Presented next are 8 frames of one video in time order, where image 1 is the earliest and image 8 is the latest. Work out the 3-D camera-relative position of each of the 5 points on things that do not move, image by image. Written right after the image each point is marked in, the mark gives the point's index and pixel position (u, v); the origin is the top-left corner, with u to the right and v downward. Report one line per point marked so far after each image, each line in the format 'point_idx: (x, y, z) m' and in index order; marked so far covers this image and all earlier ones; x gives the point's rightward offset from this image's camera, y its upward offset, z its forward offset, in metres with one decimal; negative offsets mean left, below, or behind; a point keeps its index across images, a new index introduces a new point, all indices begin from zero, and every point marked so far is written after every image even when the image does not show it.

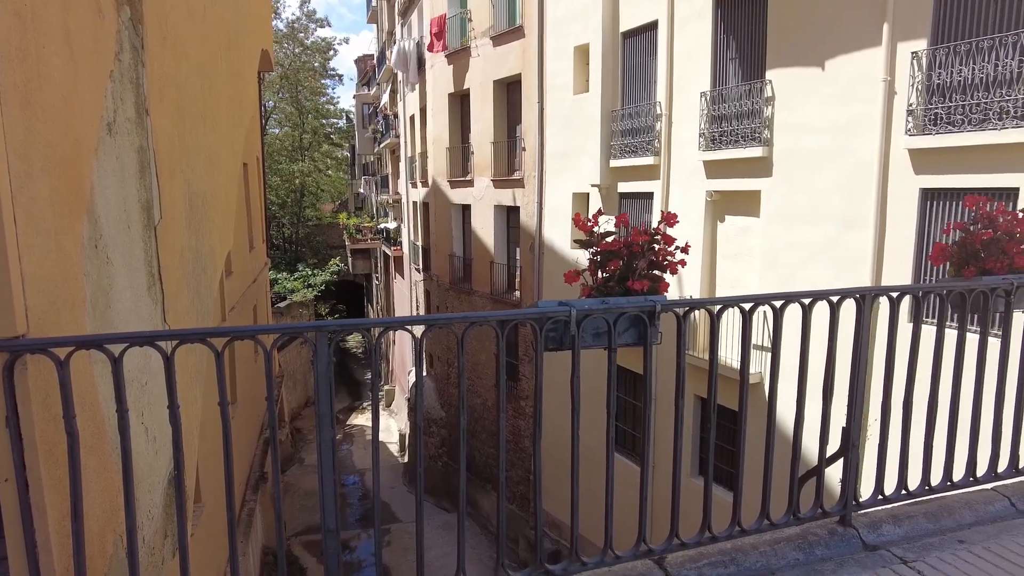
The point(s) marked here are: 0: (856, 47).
0: (+5.0, +3.5, +9.5) m
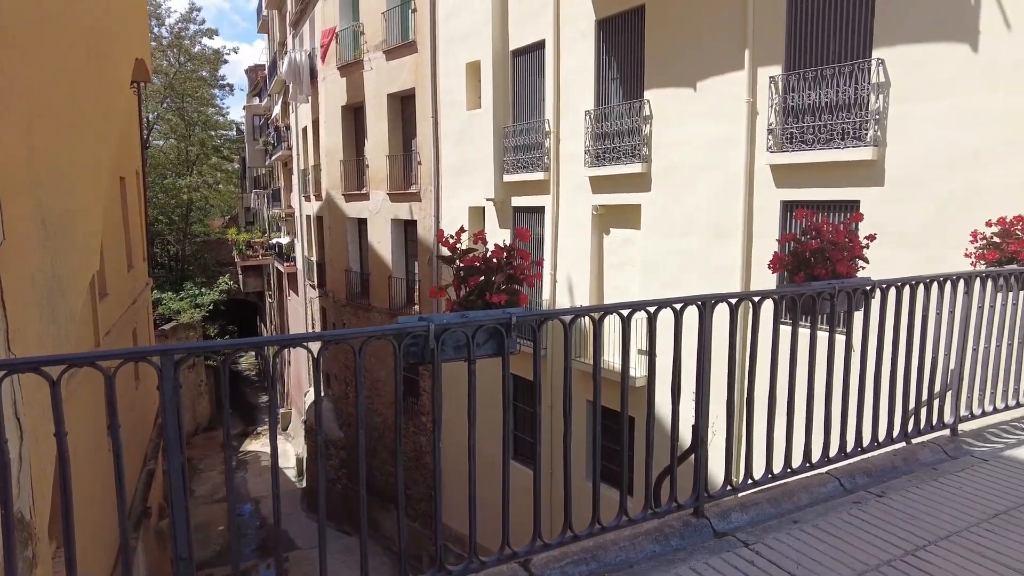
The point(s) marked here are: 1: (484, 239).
0: (+3.3, +3.4, +10.2) m
1: (-0.2, +0.4, +4.8) m
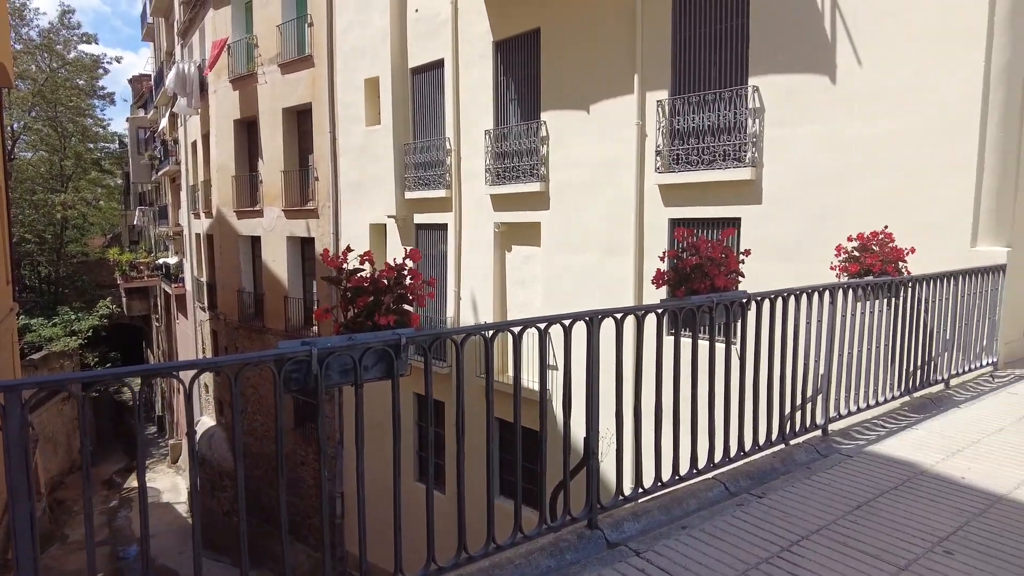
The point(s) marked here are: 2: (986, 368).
0: (+1.7, +3.2, +10.7) m
1: (-1.0, +0.2, +4.7) m
2: (+5.1, -0.9, +7.1) m
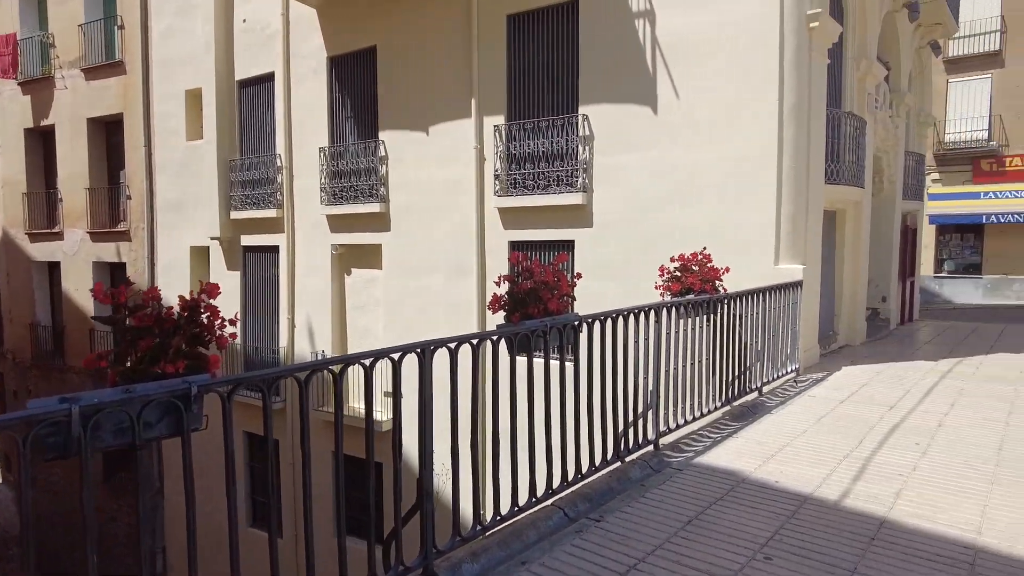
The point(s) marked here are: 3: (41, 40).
0: (-1.0, +2.8, +10.7) m
1: (-2.1, 0.0, +4.2) m
2: (+3.3, -1.0, +7.9) m
3: (-11.9, +6.2, +16.5) m
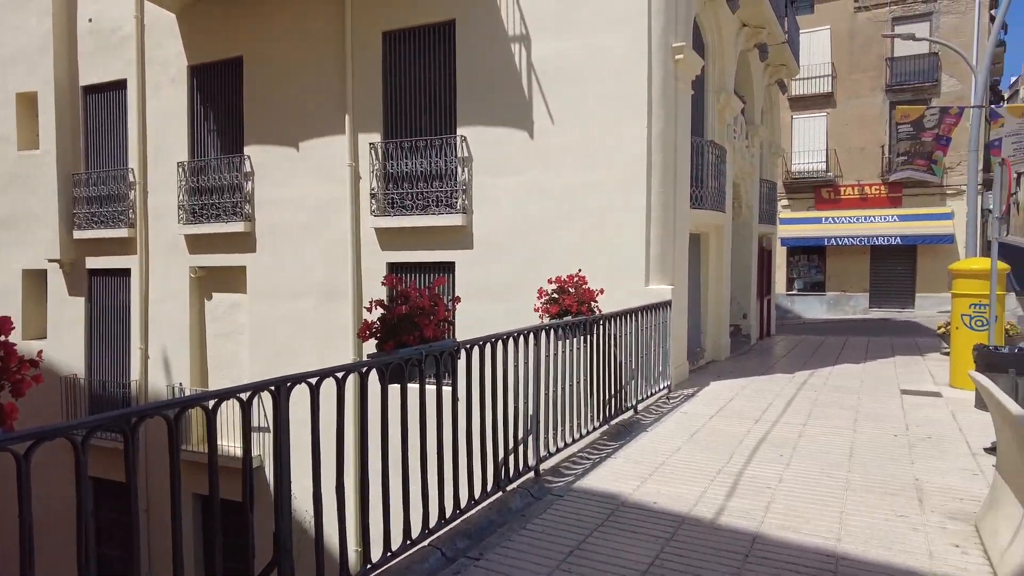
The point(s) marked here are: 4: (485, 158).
0: (-2.9, +2.4, +10.2) m
1: (-2.8, -0.2, +3.5) m
2: (+1.9, -1.3, +8.1) m
3: (-14.8, +5.6, +14.1) m
4: (-0.4, +1.9, +9.3) m
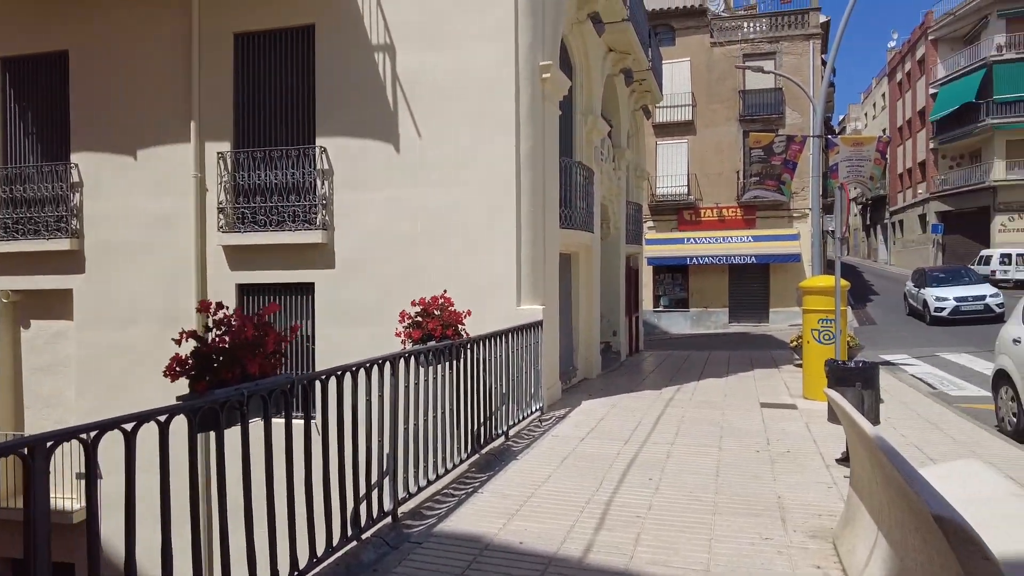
0: (-4.8, +2.1, +9.2) m
1: (-3.5, -0.3, +2.5) m
2: (+0.3, -1.5, +7.9) m
3: (-17.2, +5.0, +10.9) m
4: (-2.2, +1.6, +8.8) m
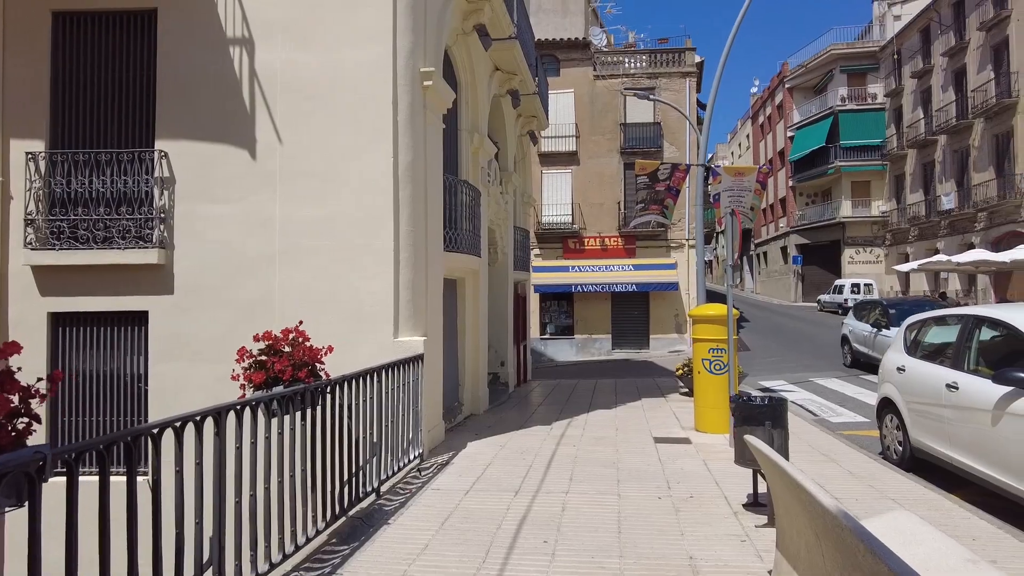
0: (-6.3, +1.7, +7.5) m
1: (-3.9, -0.4, +1.0) m
2: (-1.0, -1.8, +6.9) m
3: (-18.8, +4.7, +7.2) m
4: (-3.6, +1.2, +7.5) m
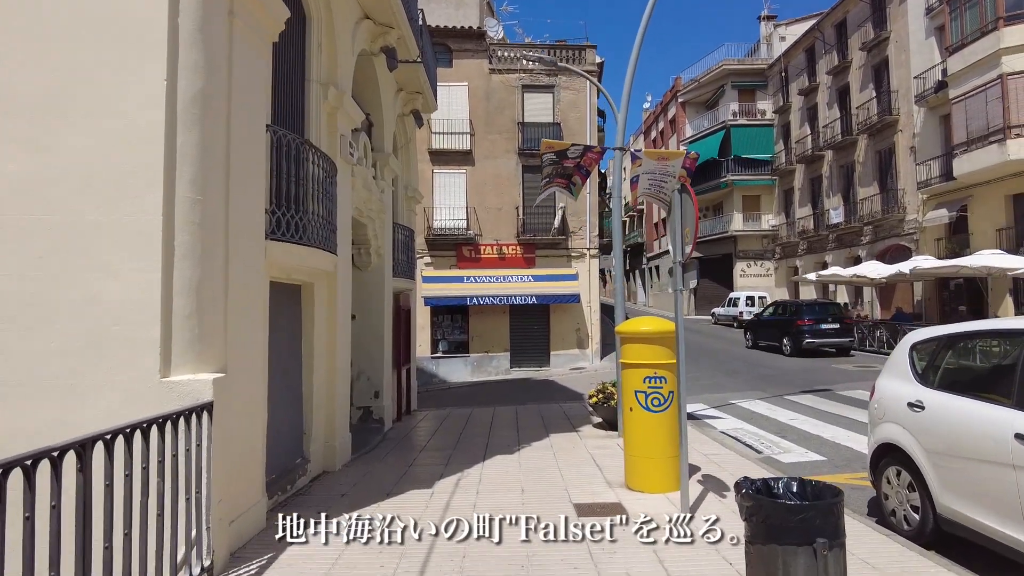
0: (-7.3, +1.7, +3.8) m
1: (-3.9, -0.3, -2.2) m
2: (-2.0, -1.8, +4.0) m
3: (-19.6, +4.7, +1.6) m
4: (-4.7, +1.2, +4.3) m
